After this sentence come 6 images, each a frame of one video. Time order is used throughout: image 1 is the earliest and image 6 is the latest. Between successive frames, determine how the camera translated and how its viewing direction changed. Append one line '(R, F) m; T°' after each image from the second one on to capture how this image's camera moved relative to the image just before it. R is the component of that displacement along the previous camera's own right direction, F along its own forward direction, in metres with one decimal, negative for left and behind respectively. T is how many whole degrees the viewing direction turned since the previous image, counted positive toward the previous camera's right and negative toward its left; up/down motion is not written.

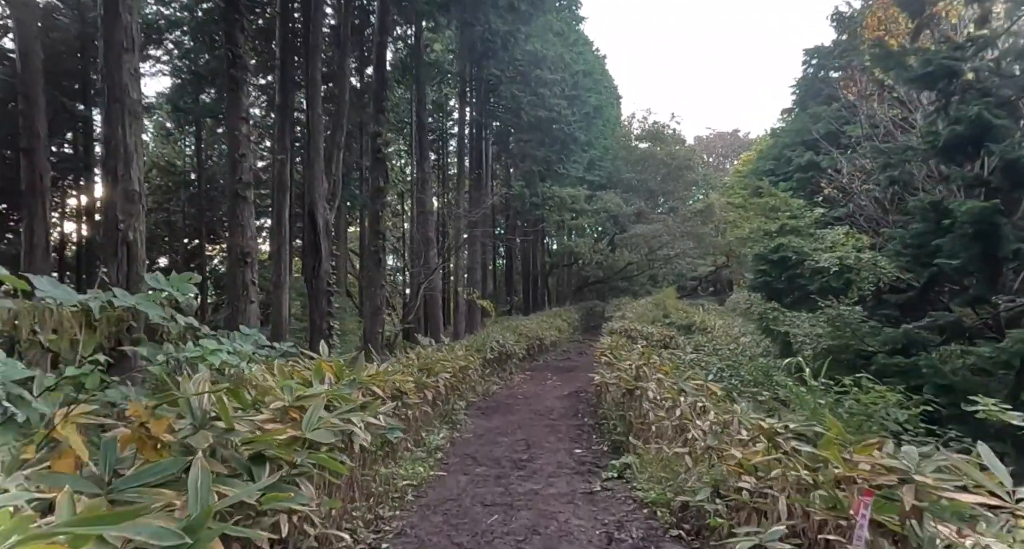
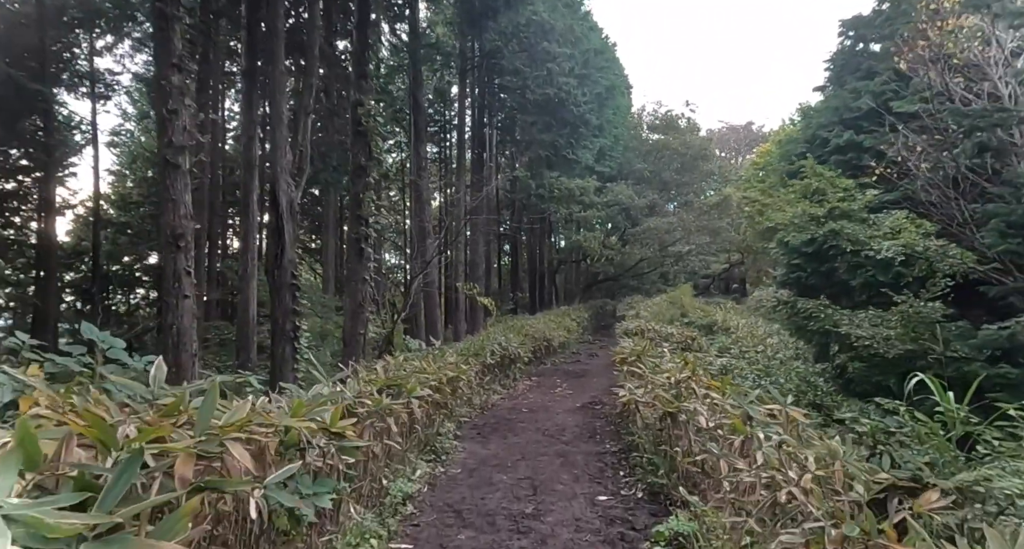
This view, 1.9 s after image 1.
(0.0, +1.4) m; -1°
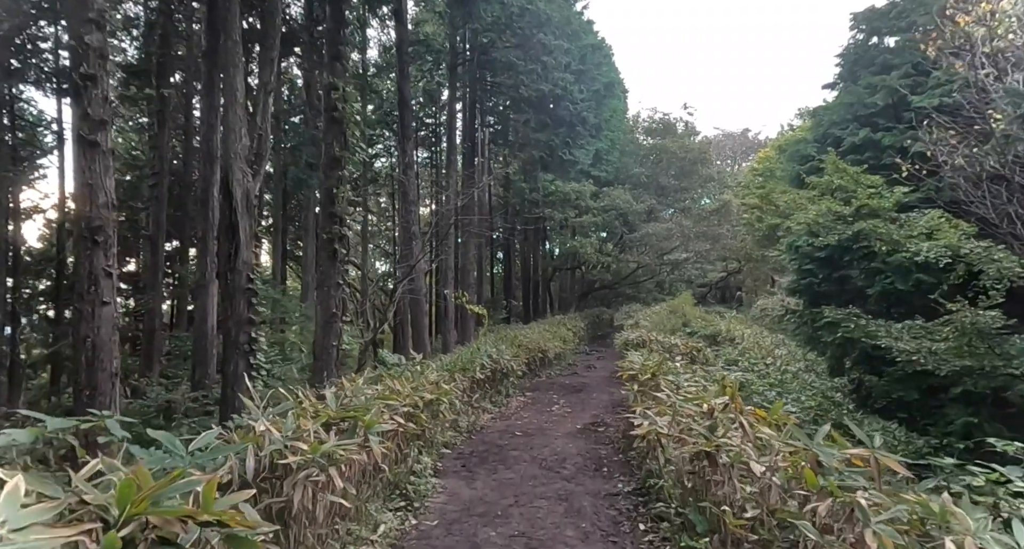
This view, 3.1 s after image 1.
(0.0, +0.9) m; +1°
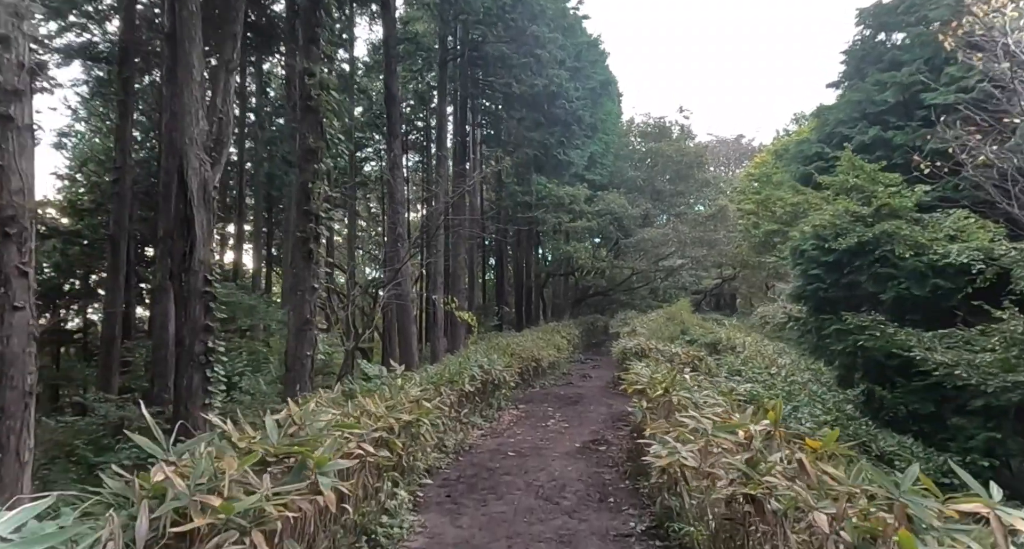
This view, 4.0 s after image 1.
(0.0, +0.6) m; +1°
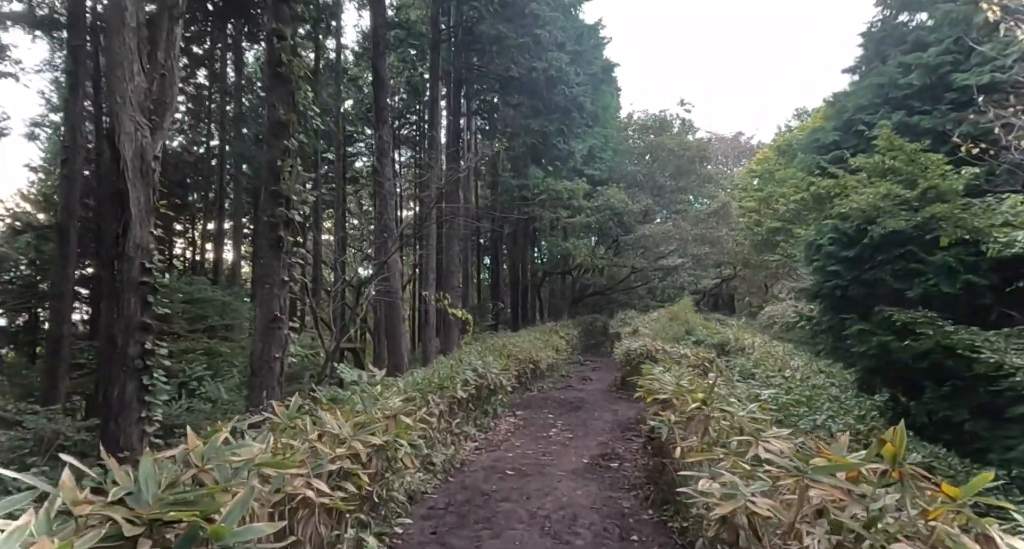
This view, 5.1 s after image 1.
(0.0, +0.8) m; 0°
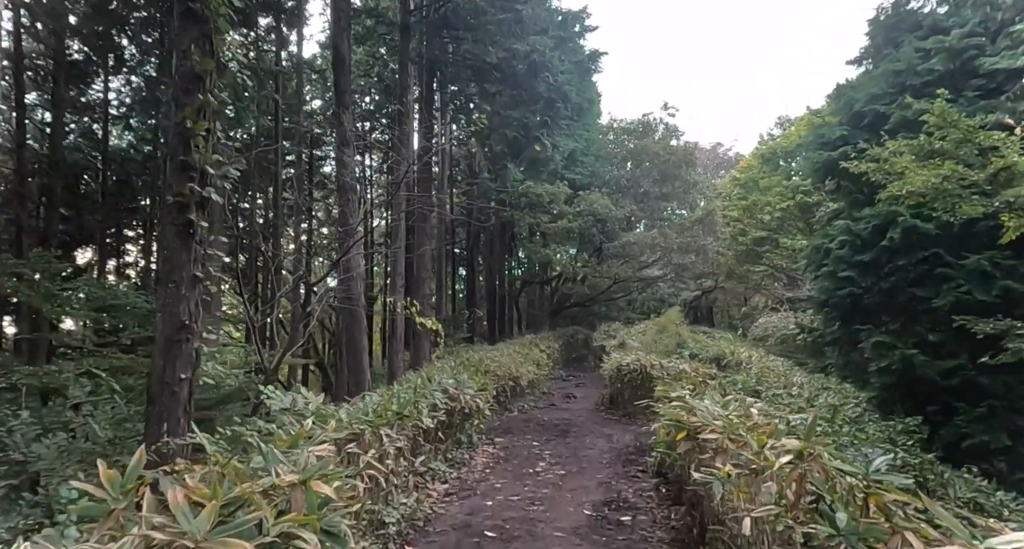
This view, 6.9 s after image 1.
(0.0, +1.3) m; +2°
